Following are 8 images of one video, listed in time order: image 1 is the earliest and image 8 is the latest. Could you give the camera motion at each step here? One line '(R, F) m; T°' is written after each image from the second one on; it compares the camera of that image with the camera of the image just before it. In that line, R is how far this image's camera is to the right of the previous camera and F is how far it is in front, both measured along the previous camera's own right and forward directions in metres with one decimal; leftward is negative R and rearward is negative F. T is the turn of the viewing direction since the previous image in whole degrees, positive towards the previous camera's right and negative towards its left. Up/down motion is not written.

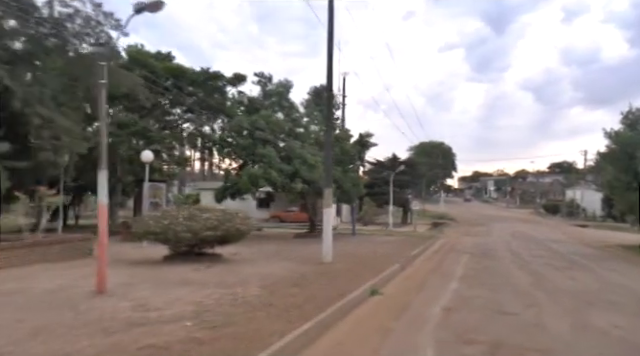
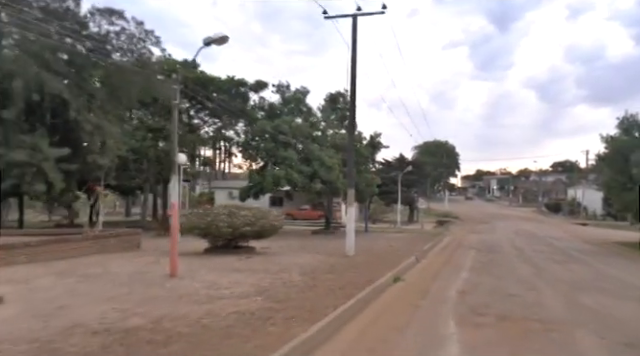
(-0.8, -1.9) m; 0°
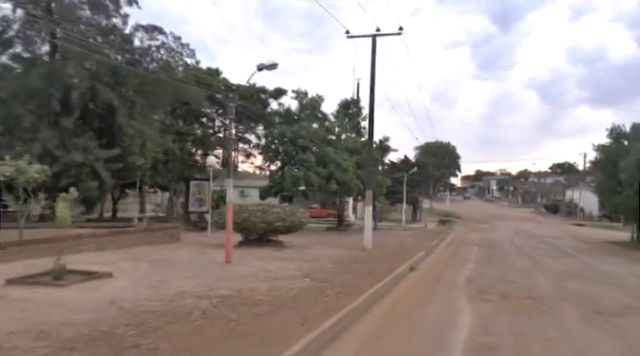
(-0.9, -2.3) m; 0°
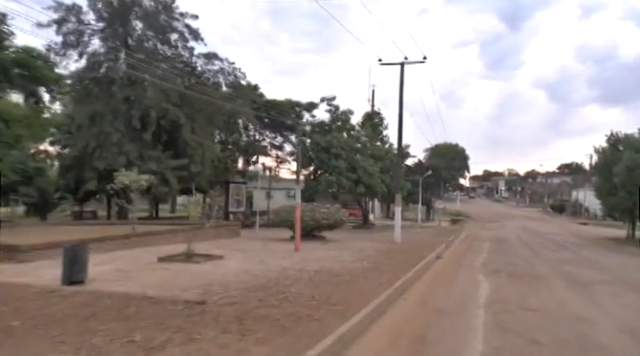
(-1.5, -4.0) m; -1°
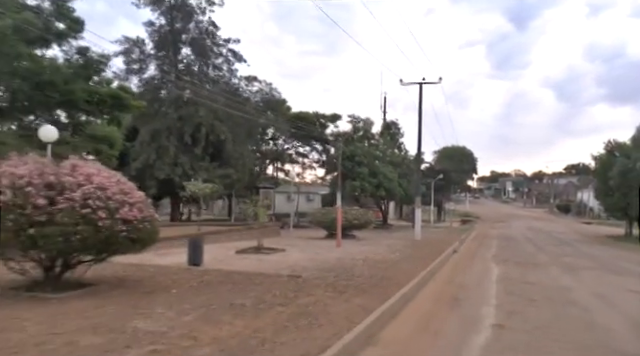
(-1.4, -3.7) m; -1°
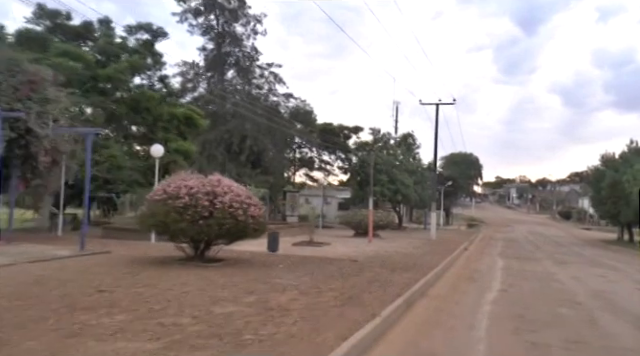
(-1.7, -4.4) m; 0°
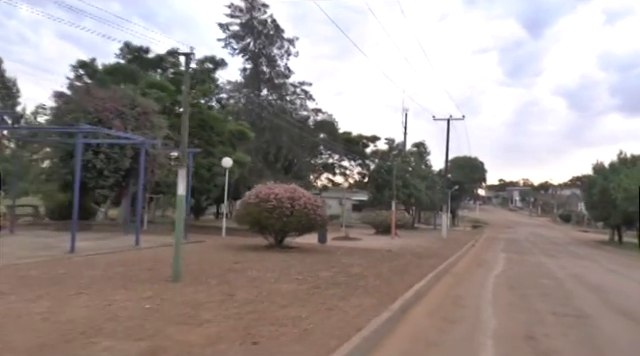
(-1.8, -4.8) m; 0°
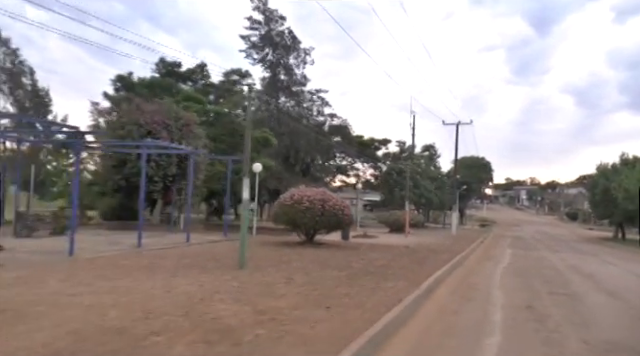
(-0.9, -2.4) m; -1°
